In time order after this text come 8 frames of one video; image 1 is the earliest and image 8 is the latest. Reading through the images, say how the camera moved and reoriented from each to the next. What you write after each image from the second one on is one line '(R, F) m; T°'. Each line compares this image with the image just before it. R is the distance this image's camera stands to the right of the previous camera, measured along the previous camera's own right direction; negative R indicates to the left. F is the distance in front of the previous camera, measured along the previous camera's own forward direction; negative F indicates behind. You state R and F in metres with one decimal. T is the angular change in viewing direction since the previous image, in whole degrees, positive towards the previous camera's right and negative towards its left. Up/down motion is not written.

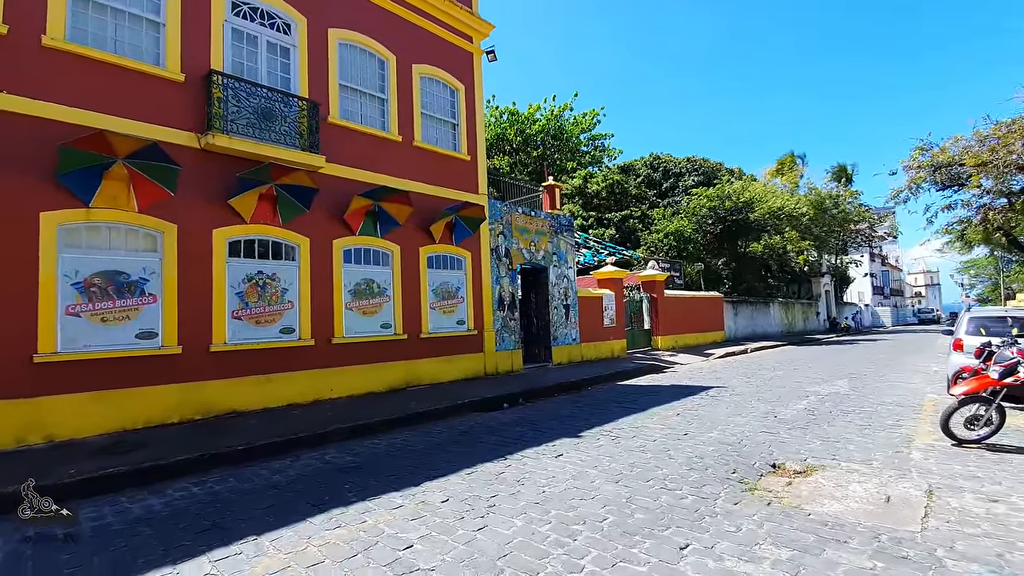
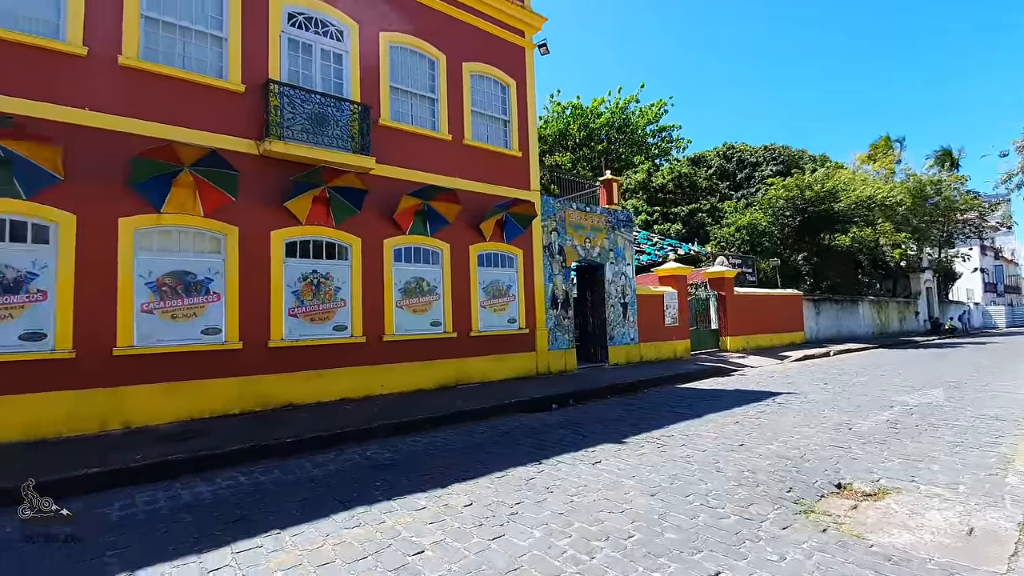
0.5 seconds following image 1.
(+0.4, +0.2) m; -8°
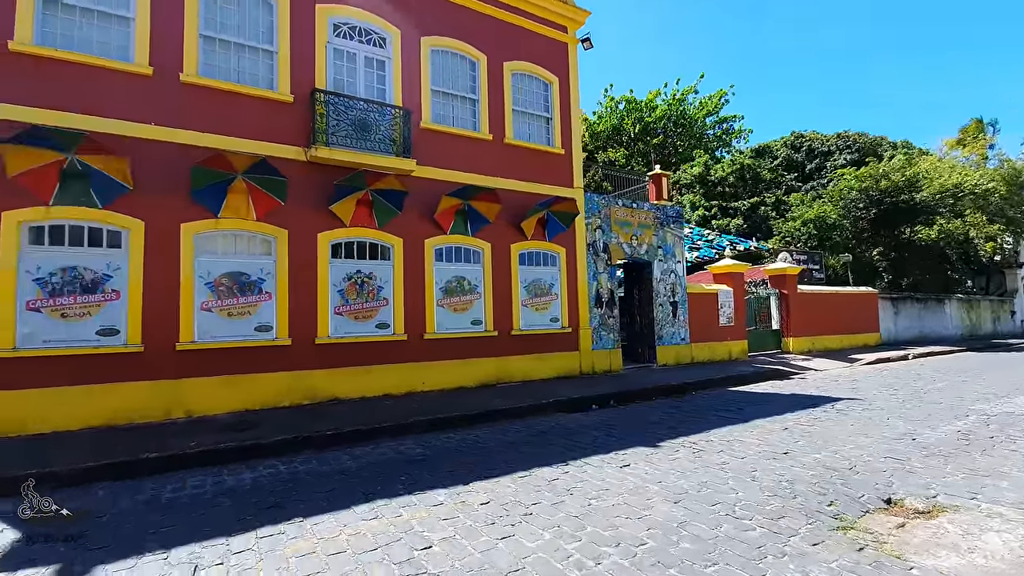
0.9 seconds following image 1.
(+0.4, +0.1) m; -7°
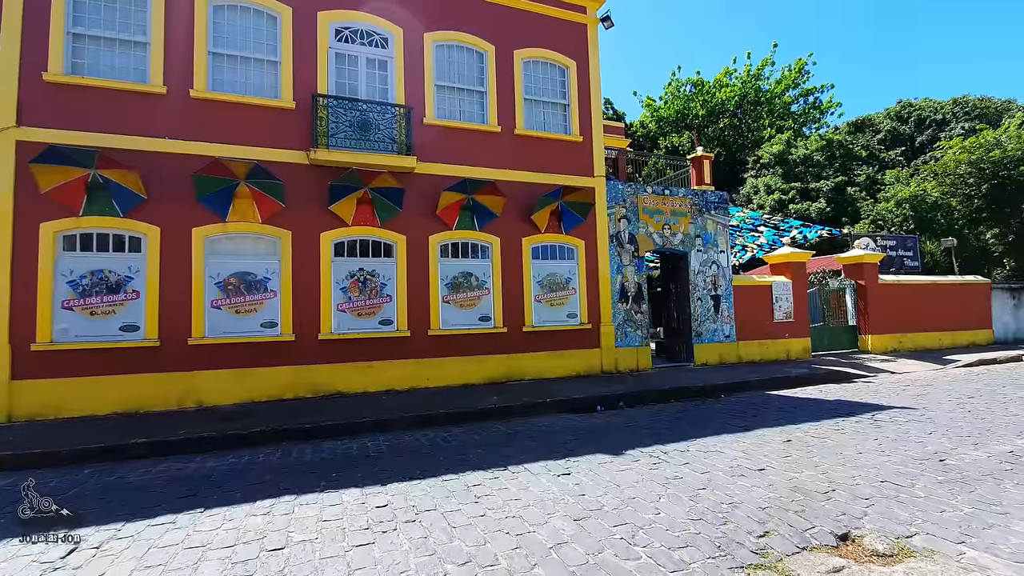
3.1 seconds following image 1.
(+1.8, +0.5) m; -10°
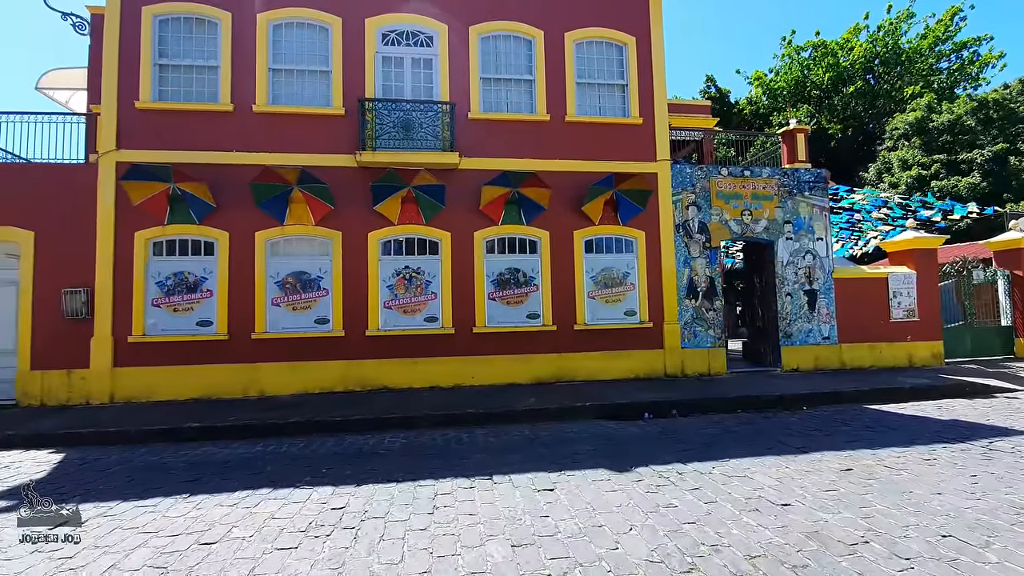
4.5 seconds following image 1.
(+1.4, +0.6) m; -13°
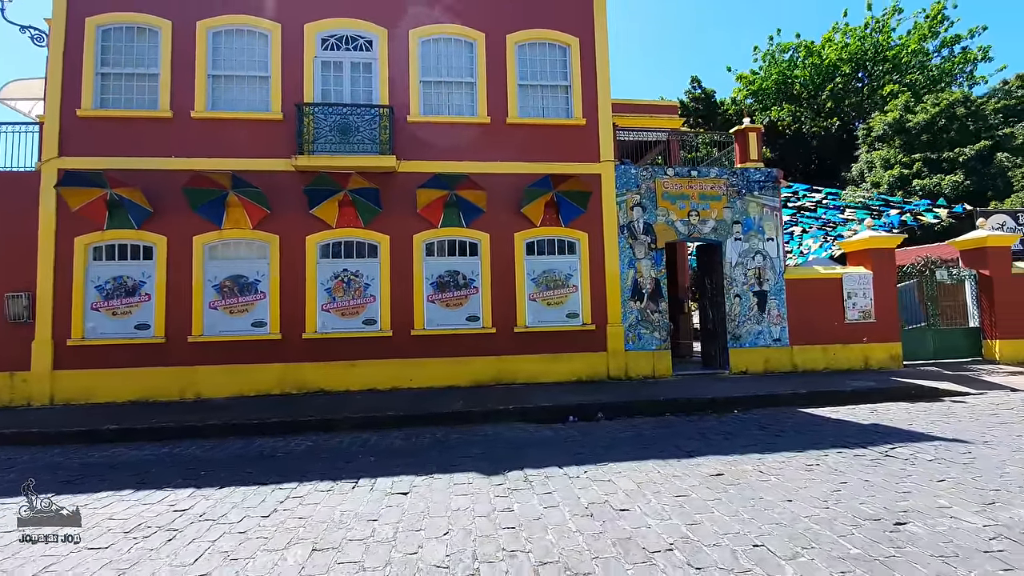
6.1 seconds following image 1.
(+1.6, 0.0) m; -2°
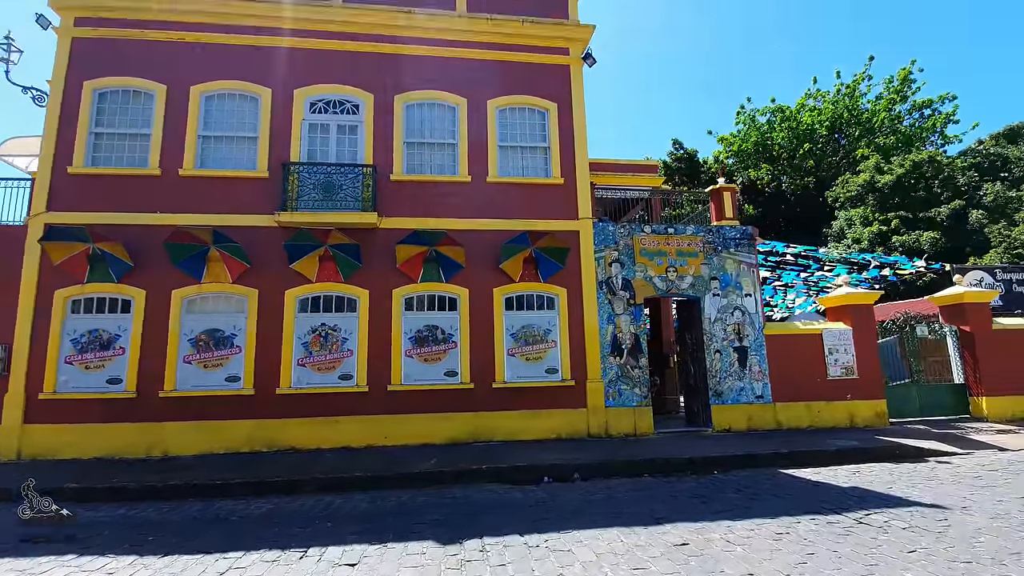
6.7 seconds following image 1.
(+0.4, 0.0) m; 0°
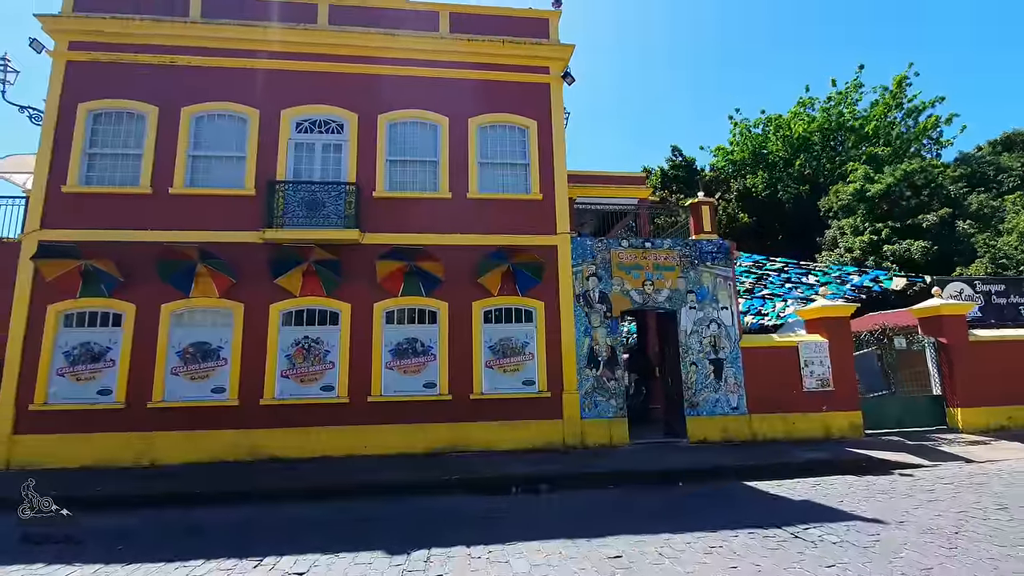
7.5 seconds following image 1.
(+0.7, -0.3) m; -1°
